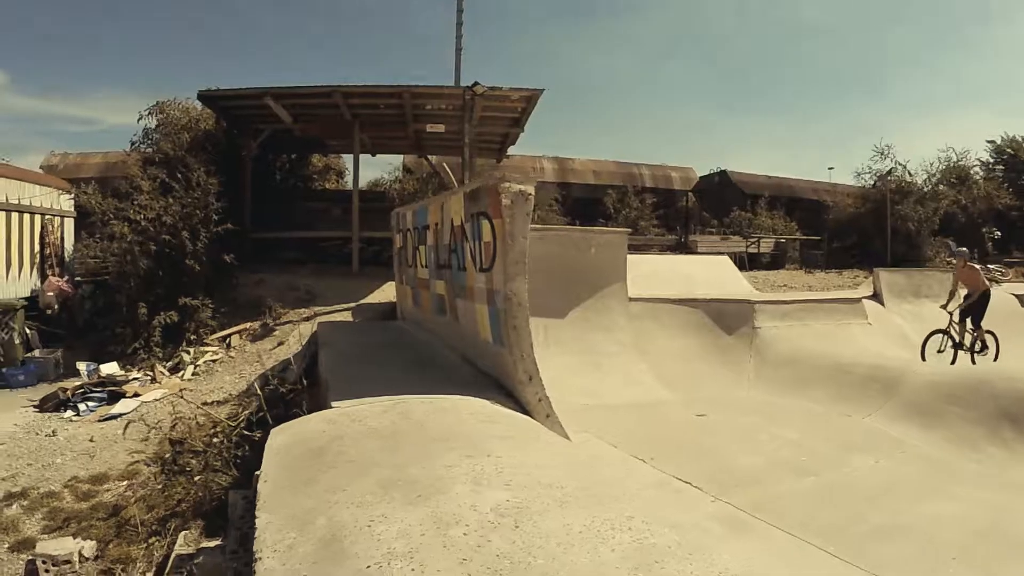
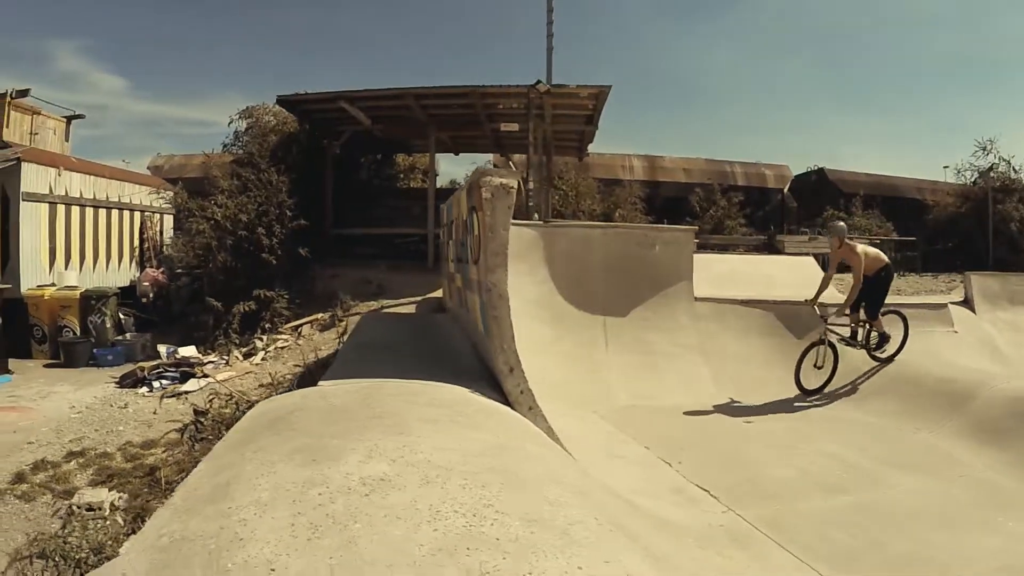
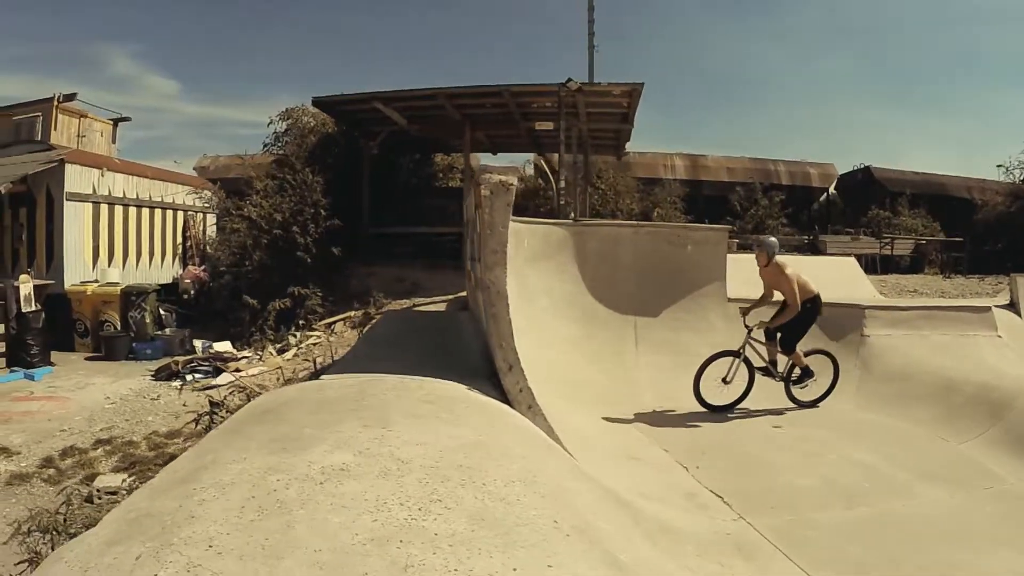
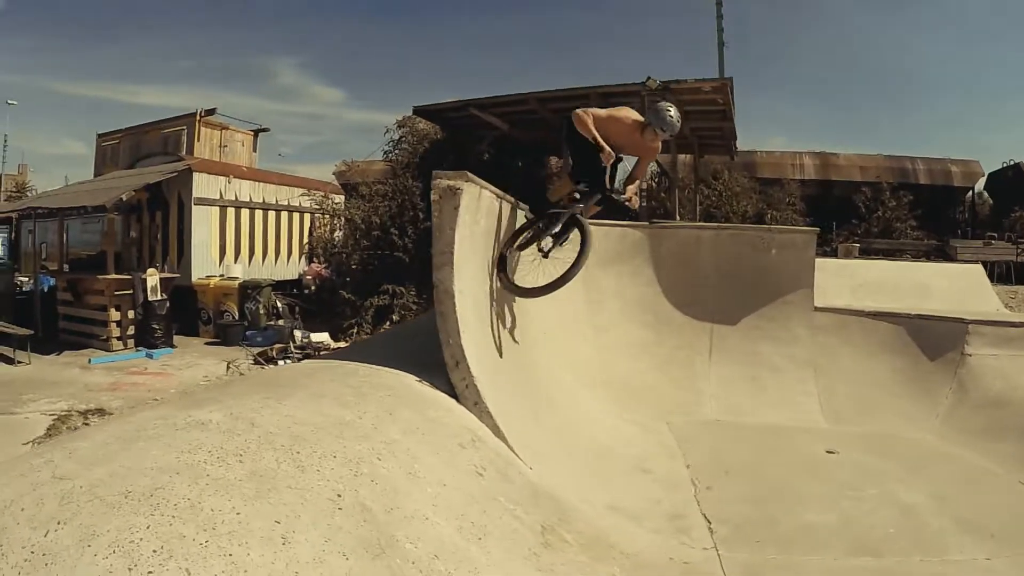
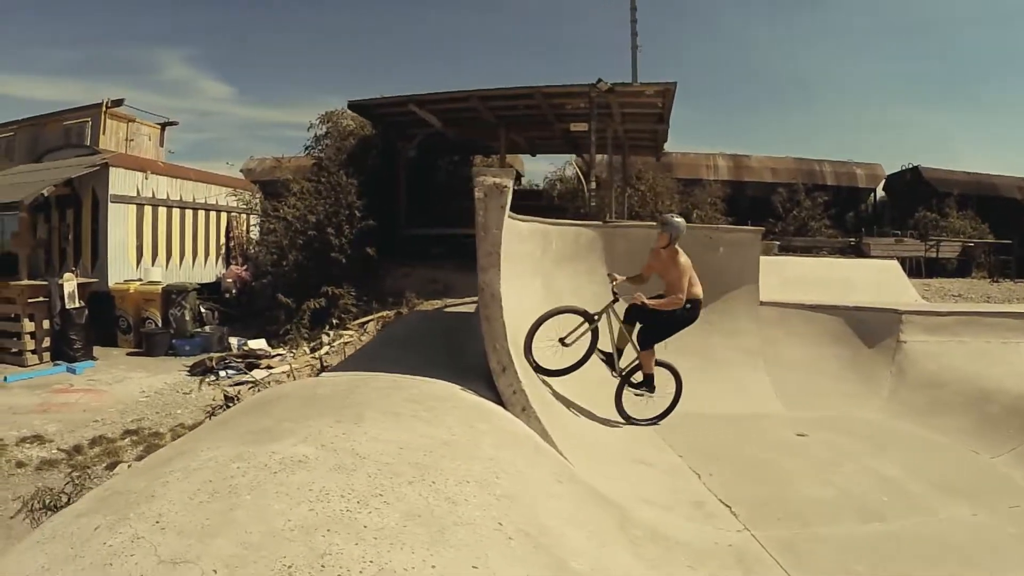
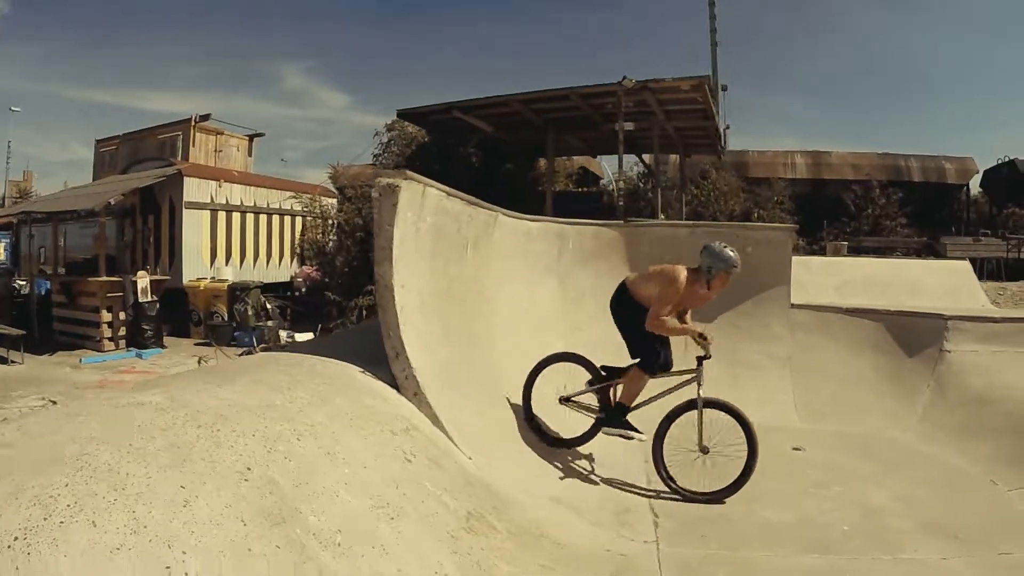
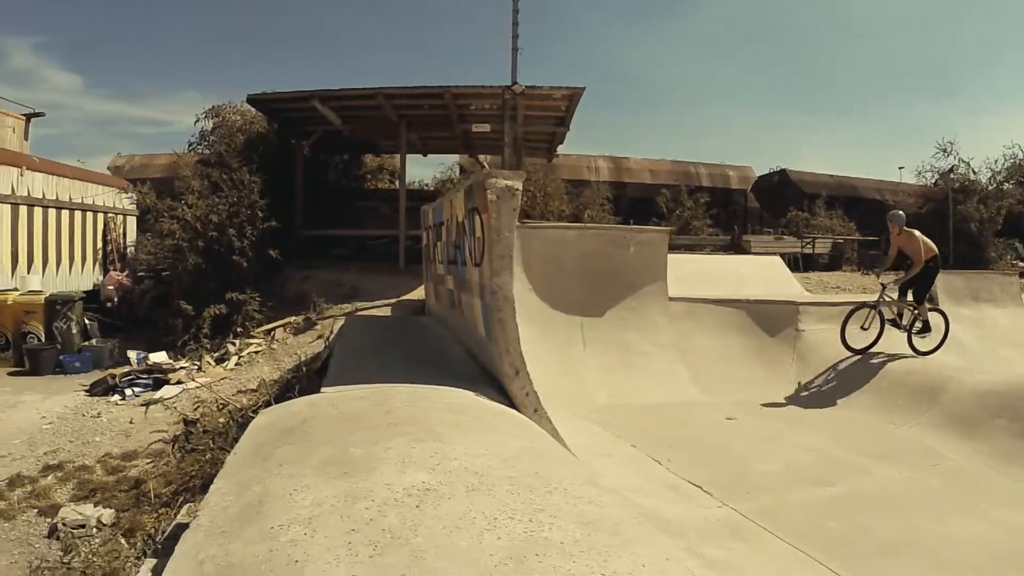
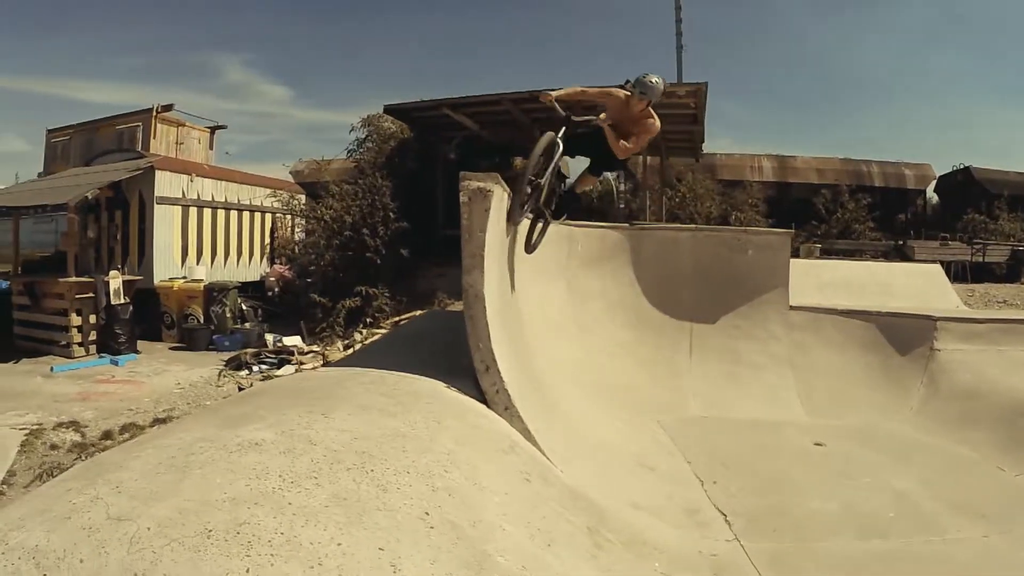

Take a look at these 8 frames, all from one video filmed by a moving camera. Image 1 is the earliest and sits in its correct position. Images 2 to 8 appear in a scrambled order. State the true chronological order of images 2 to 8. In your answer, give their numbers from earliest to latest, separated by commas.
7, 2, 3, 5, 8, 4, 6
